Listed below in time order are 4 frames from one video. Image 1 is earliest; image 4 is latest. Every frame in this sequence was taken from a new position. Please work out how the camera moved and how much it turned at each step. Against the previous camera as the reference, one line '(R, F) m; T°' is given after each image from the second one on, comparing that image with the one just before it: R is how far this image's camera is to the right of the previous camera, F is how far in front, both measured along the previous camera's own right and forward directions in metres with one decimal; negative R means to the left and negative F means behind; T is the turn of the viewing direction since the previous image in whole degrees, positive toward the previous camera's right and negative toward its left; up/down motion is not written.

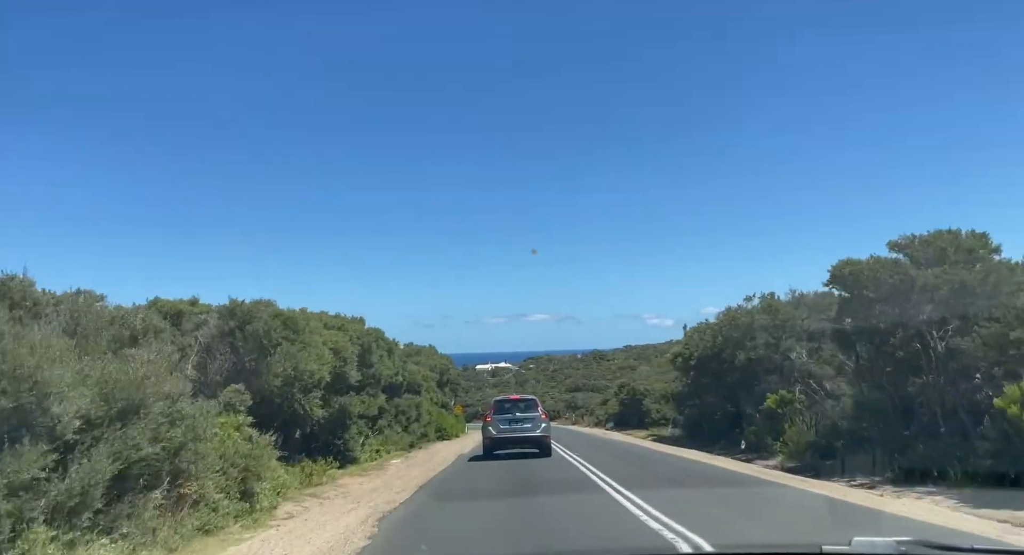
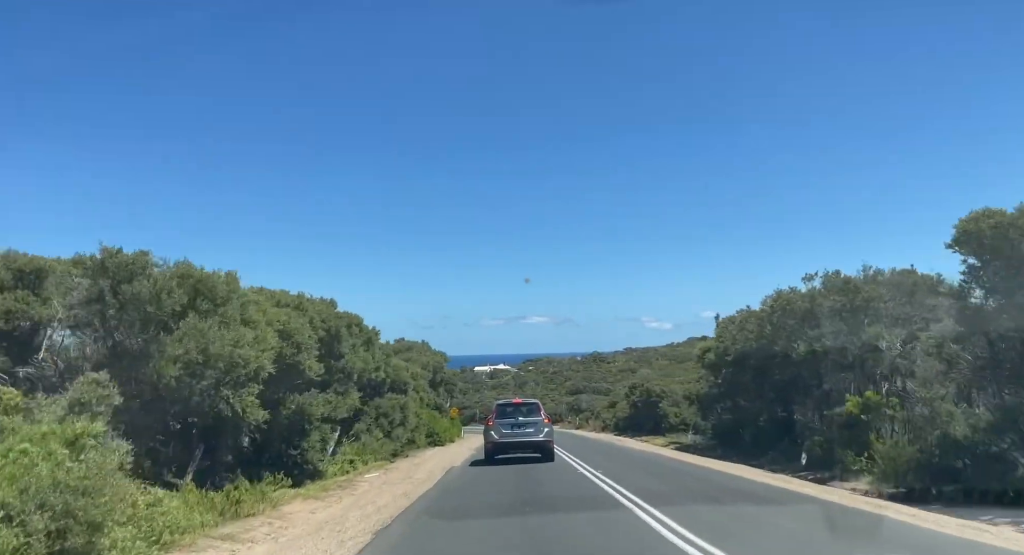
(-0.1, +3.8) m; 0°
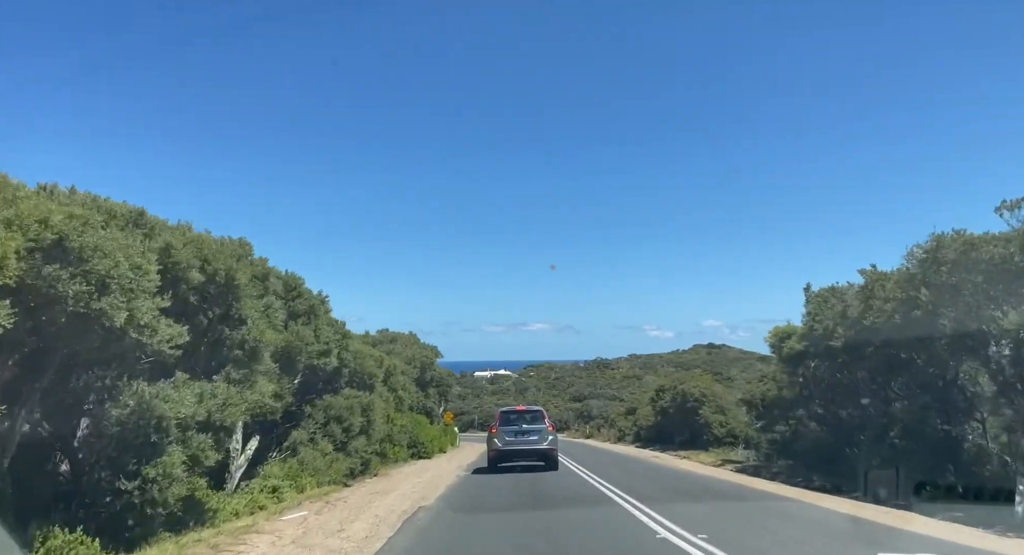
(-0.1, +6.3) m; 0°
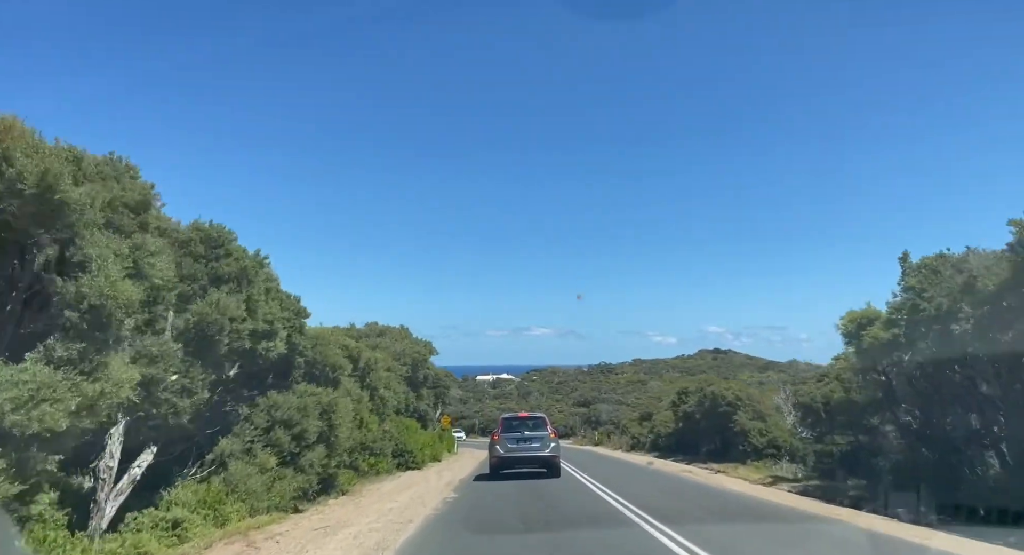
(0.0, +3.7) m; 0°
